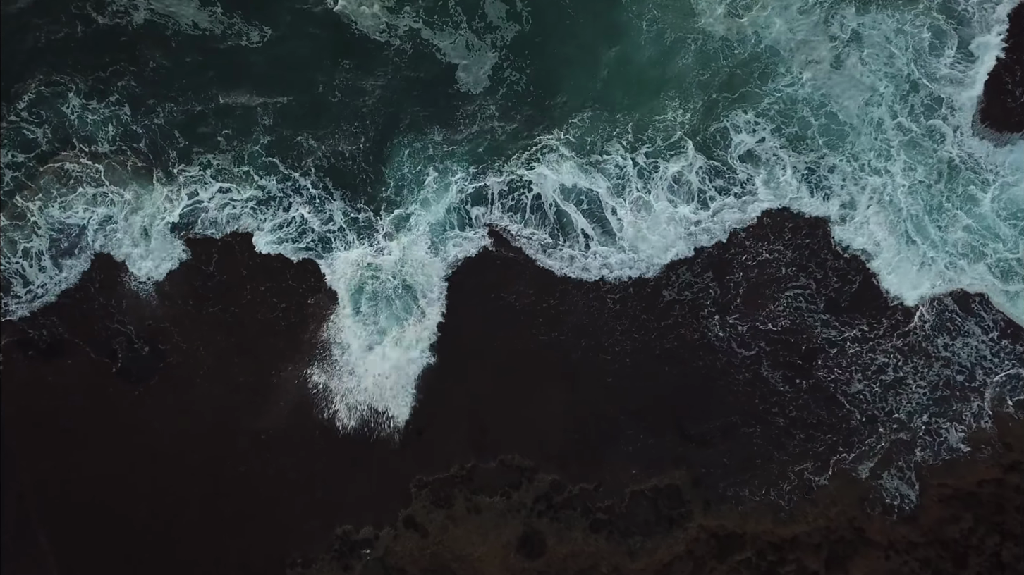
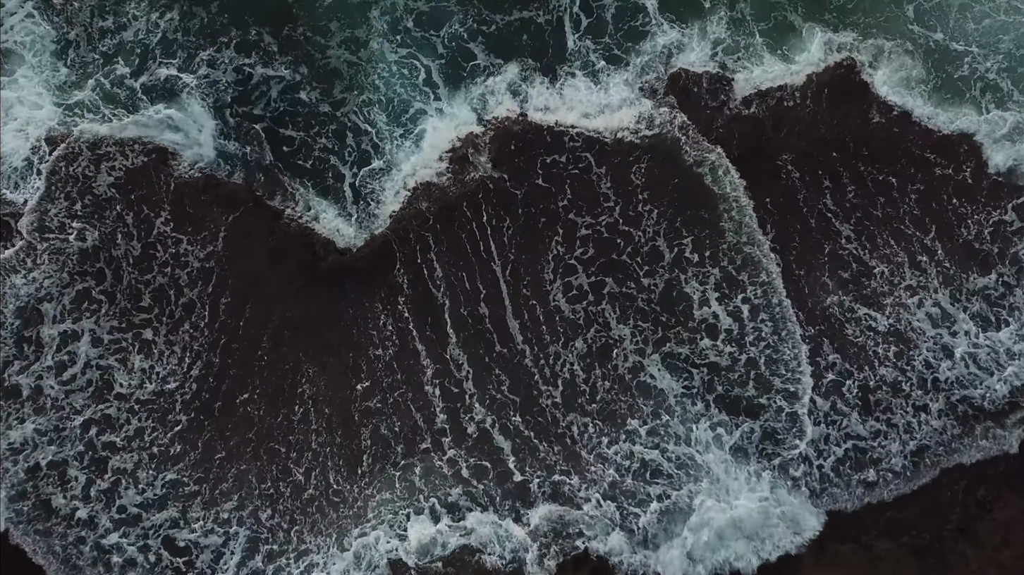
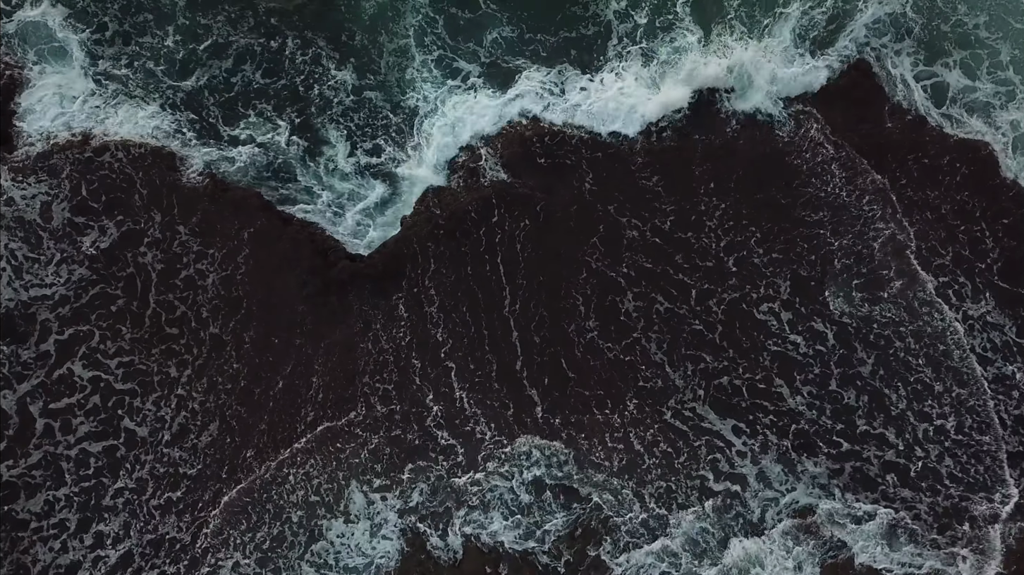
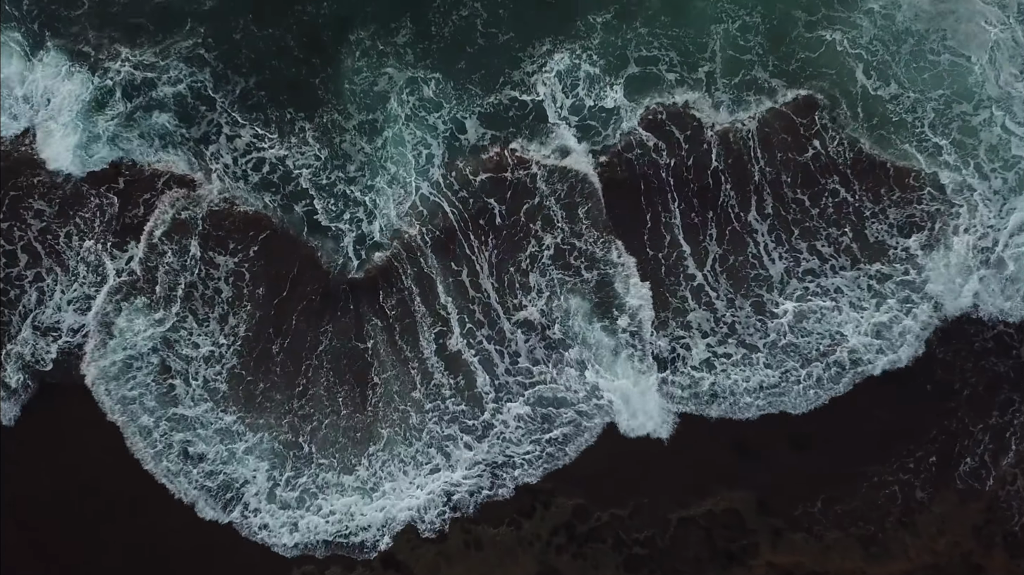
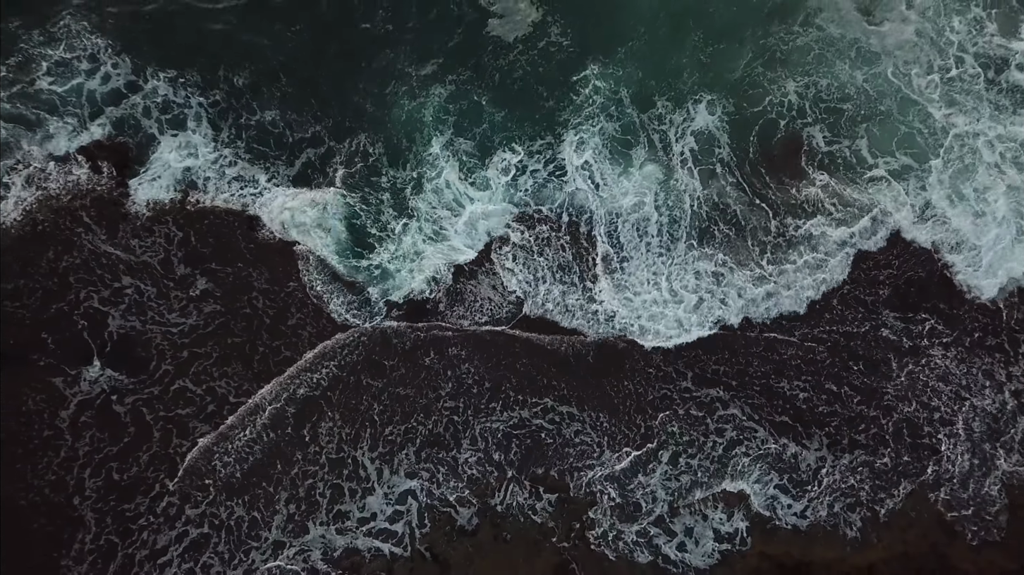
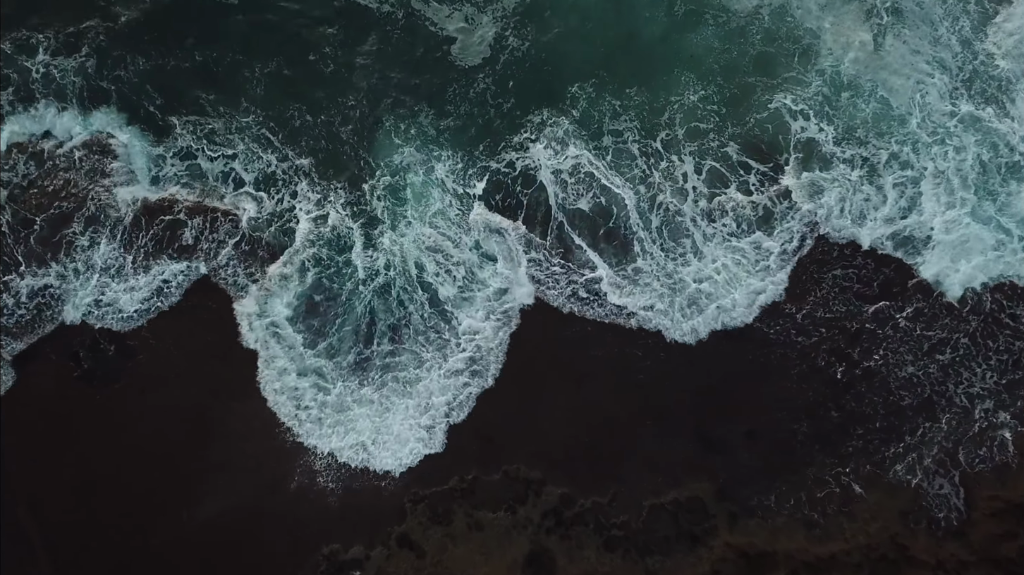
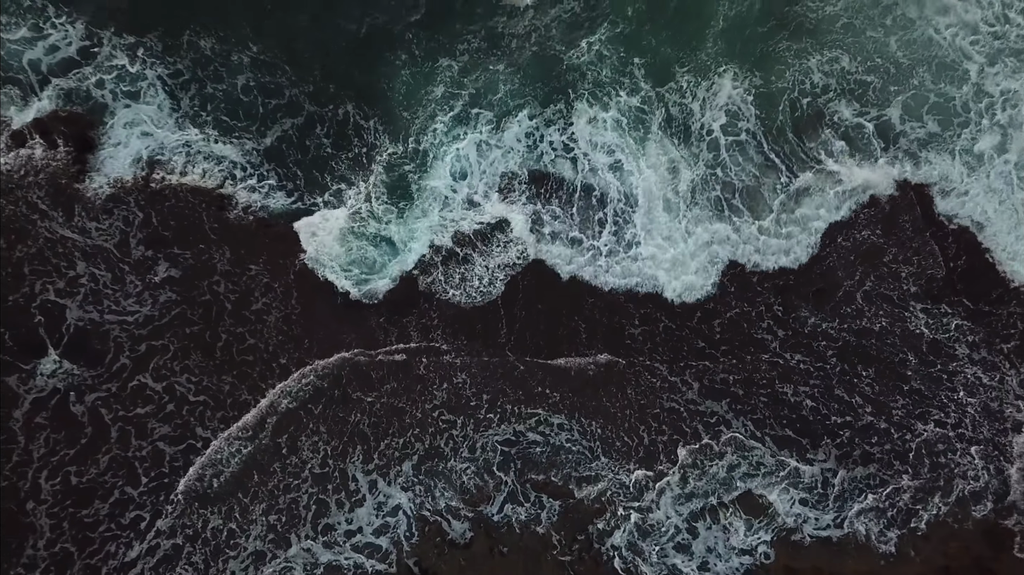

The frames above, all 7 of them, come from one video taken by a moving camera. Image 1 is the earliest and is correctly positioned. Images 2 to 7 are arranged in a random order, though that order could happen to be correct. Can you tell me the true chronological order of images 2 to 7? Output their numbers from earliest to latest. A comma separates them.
6, 4, 2, 3, 7, 5
